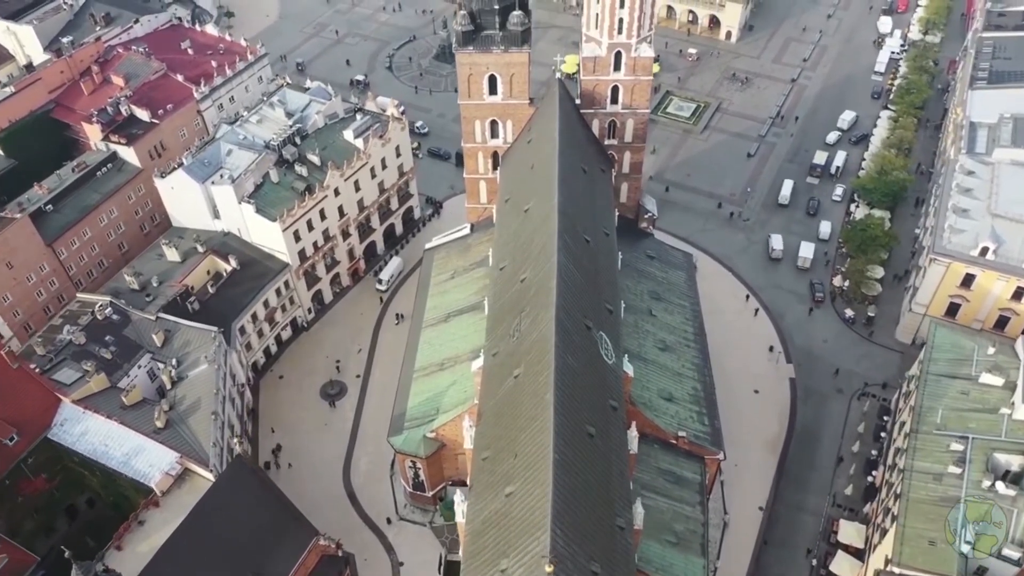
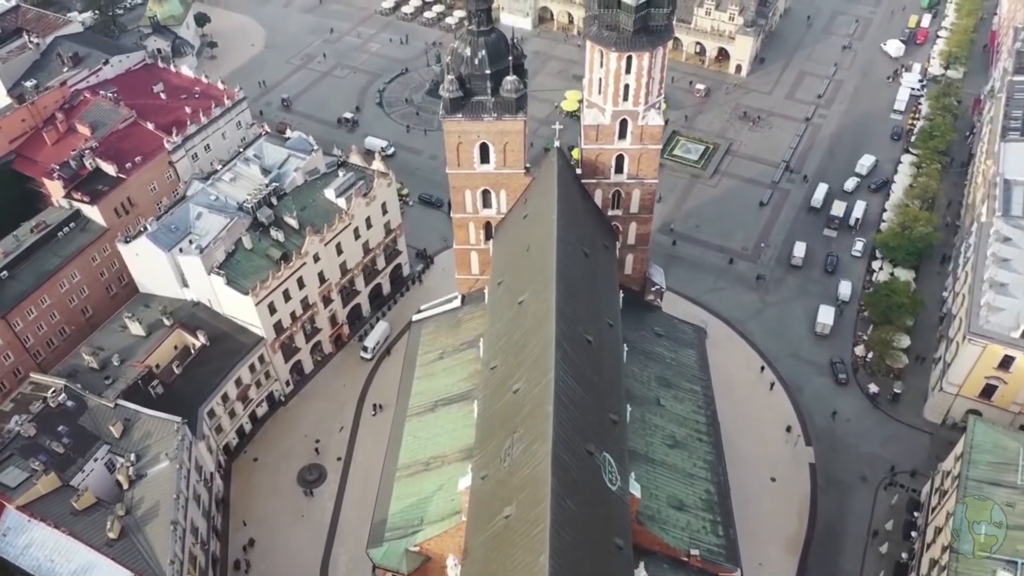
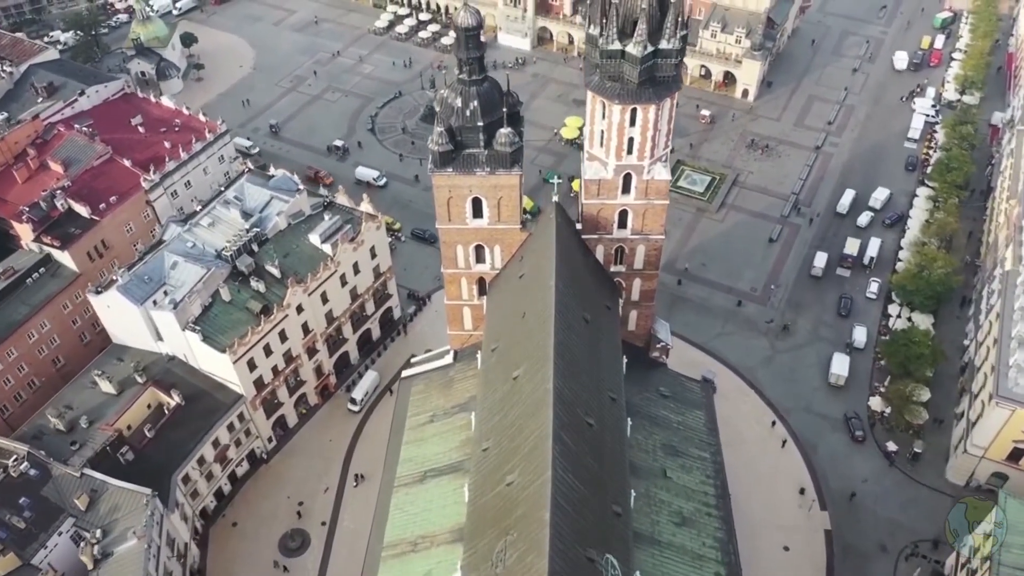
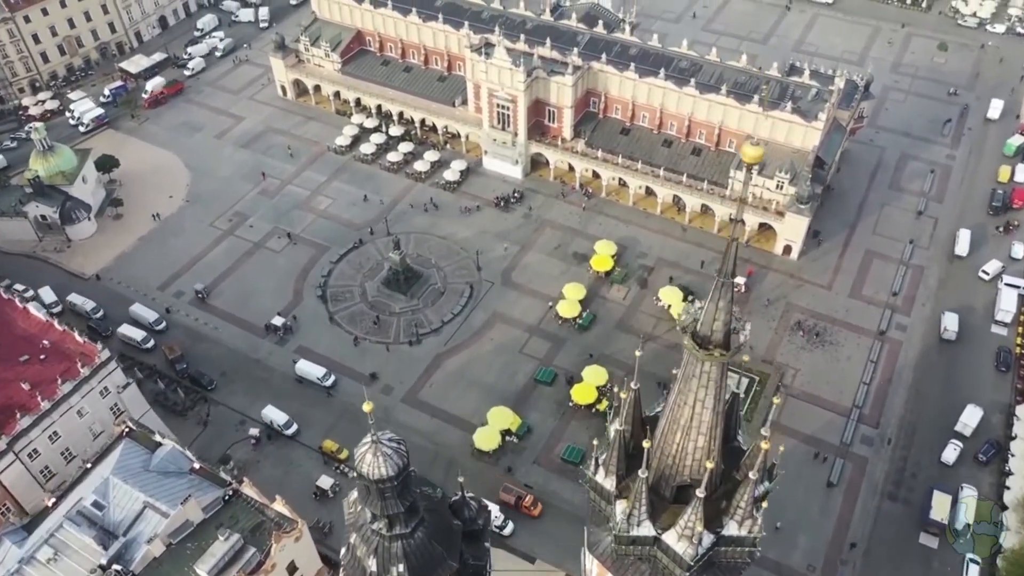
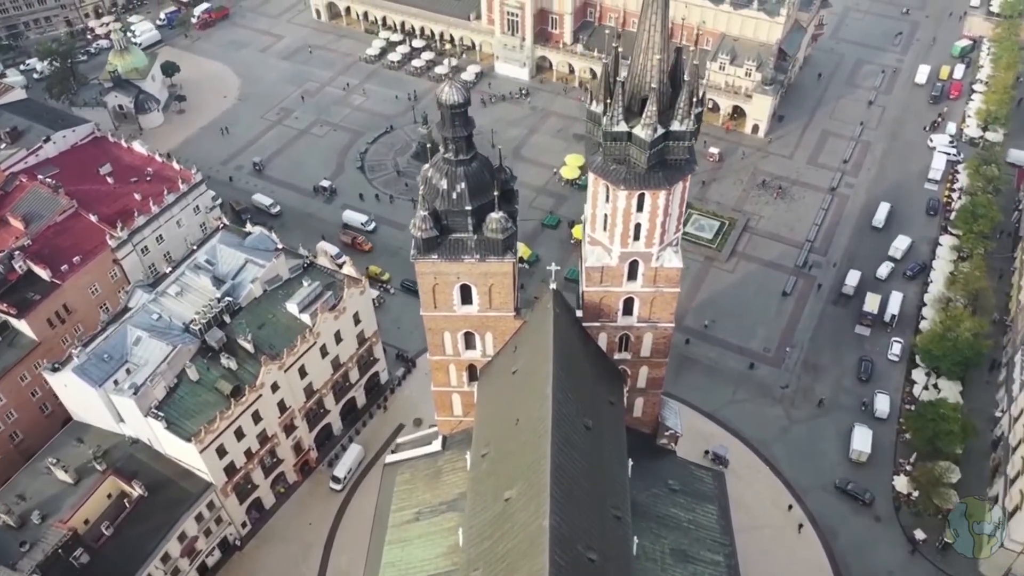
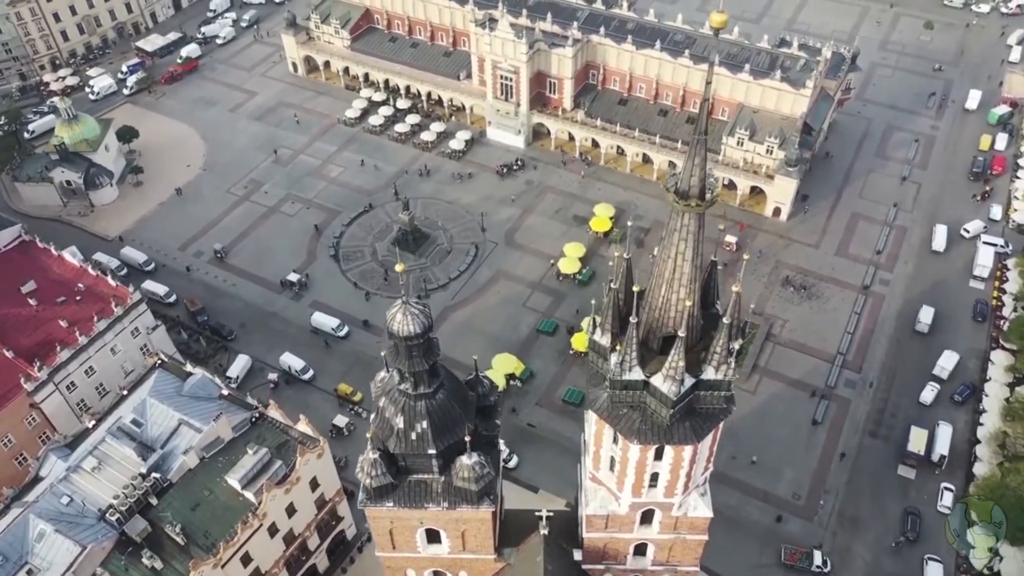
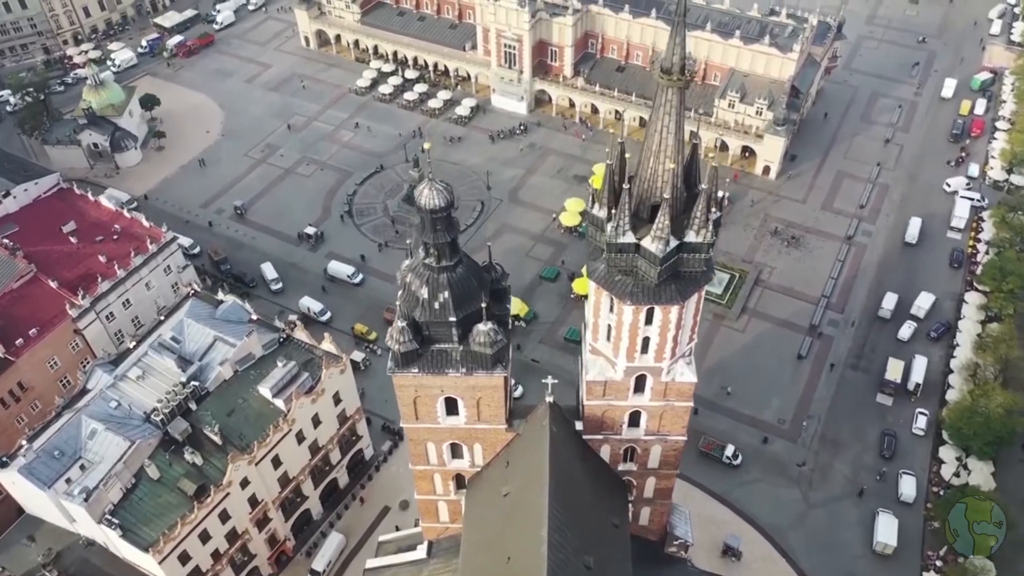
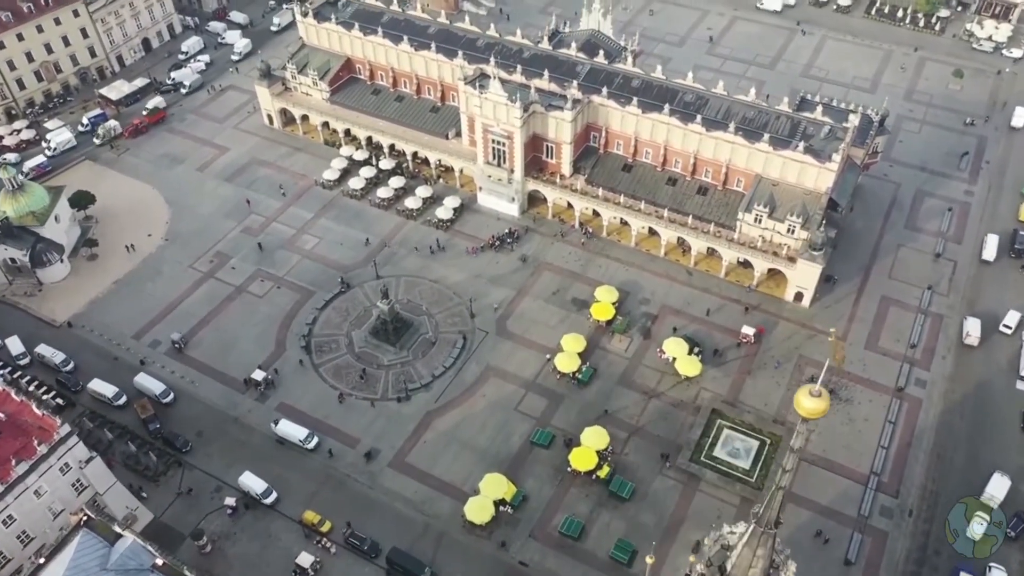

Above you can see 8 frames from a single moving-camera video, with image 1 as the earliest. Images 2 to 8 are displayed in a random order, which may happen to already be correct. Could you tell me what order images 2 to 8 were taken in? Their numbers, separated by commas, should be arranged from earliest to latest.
2, 3, 5, 7, 6, 4, 8
